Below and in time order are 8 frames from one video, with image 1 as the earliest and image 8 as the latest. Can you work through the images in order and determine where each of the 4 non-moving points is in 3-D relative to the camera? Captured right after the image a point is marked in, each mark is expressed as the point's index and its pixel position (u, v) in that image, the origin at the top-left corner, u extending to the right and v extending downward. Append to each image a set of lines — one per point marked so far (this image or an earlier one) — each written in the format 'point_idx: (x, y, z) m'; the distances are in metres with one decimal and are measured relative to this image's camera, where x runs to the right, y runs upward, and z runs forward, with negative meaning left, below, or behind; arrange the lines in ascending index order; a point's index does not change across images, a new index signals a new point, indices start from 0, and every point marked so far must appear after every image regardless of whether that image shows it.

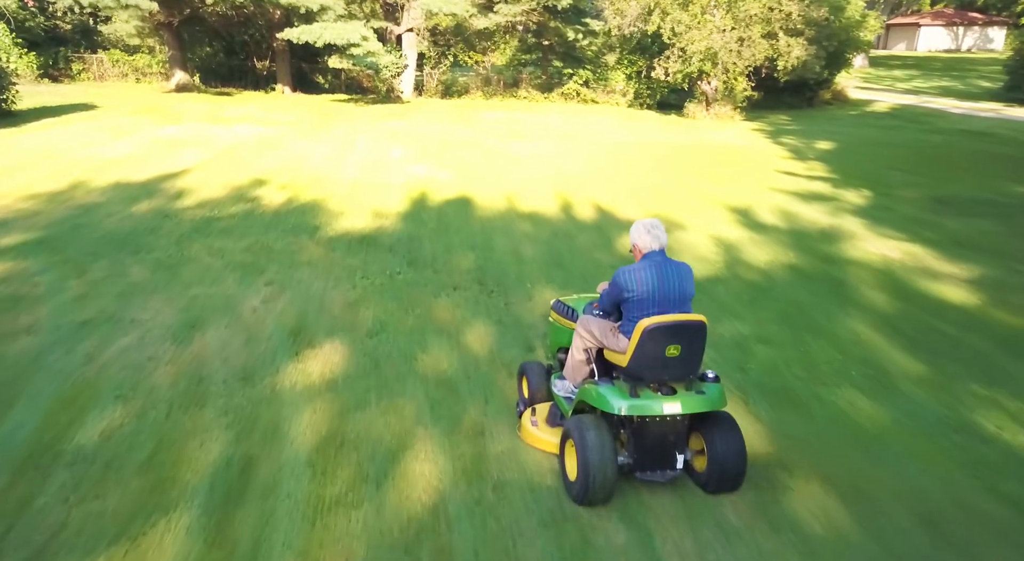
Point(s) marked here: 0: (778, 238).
0: (+3.3, +0.6, +7.2) m
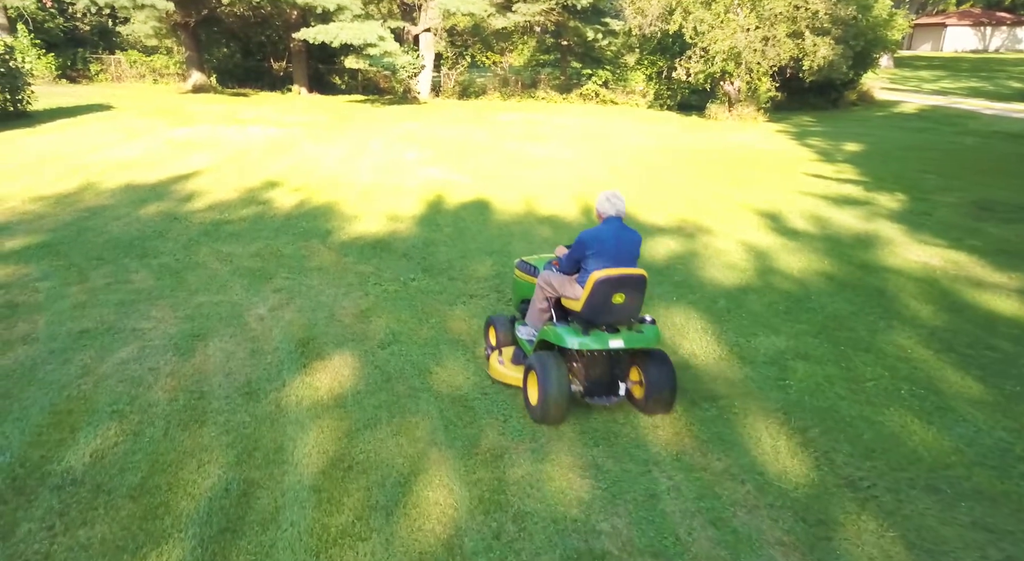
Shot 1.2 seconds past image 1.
0: (+3.6, +0.4, +6.8) m
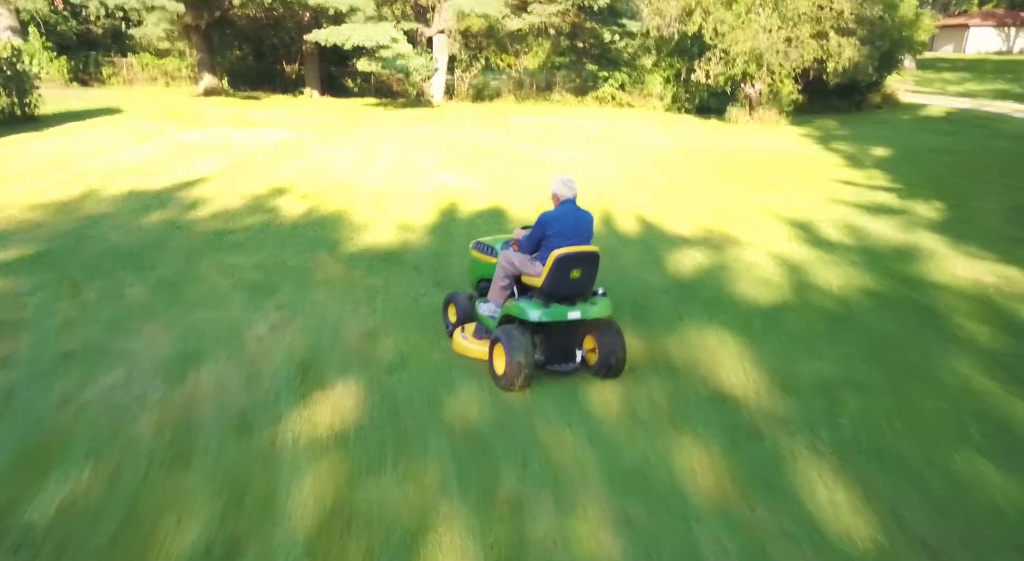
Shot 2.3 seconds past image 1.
0: (+3.8, +0.3, +6.4) m
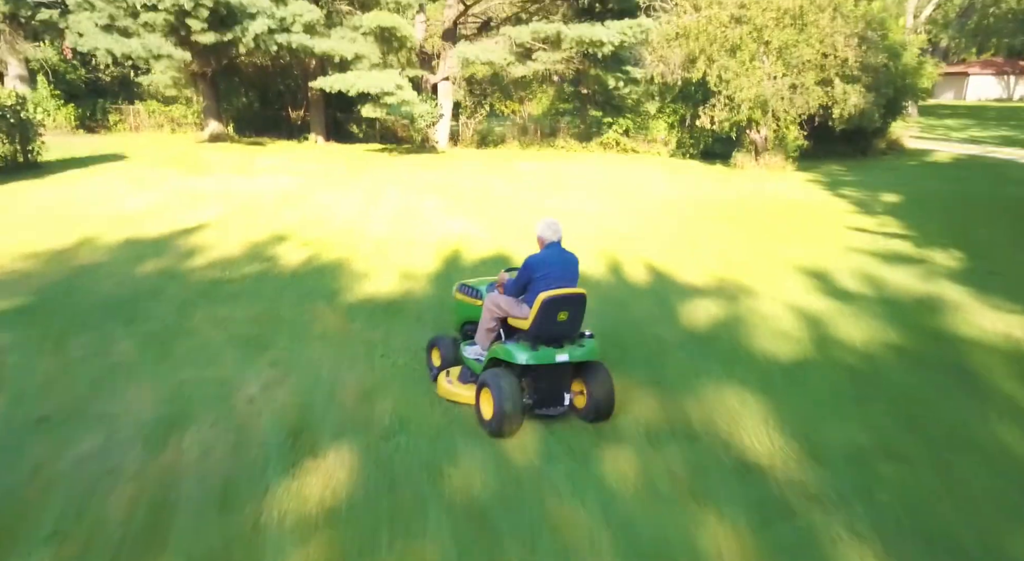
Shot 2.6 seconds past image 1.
0: (+3.8, -0.3, +6.1) m
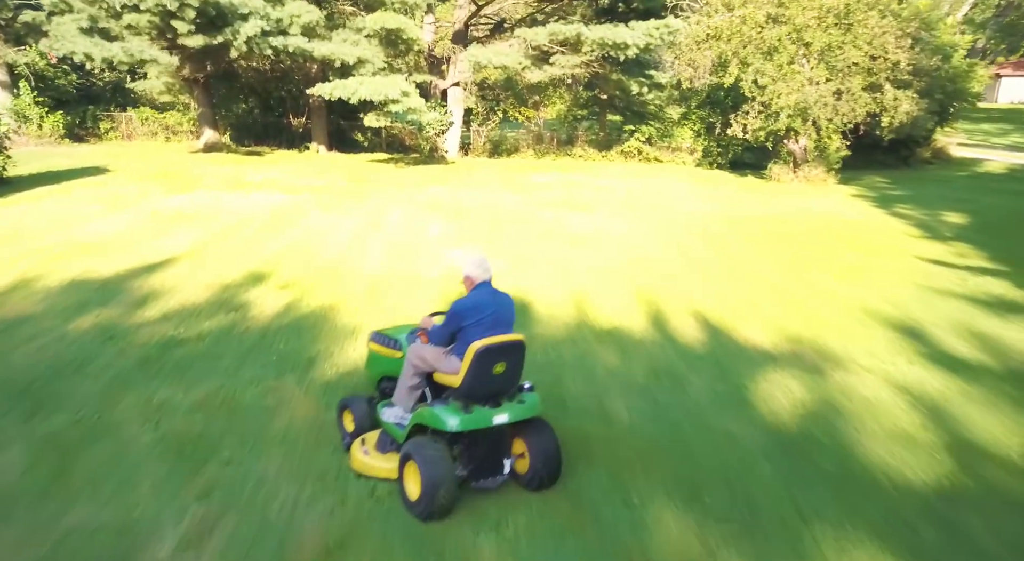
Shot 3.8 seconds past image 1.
0: (+4.0, -0.9, +4.7) m
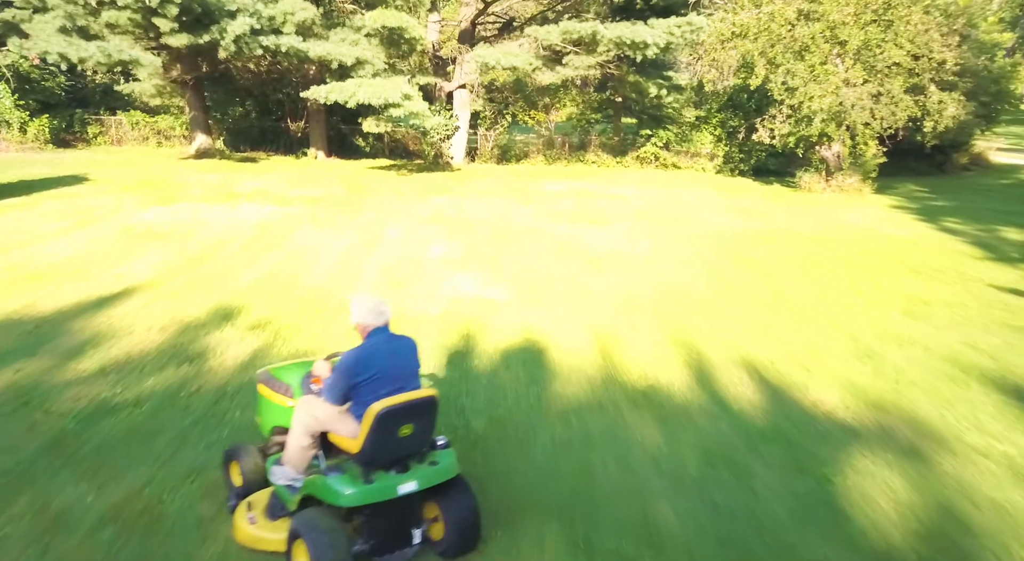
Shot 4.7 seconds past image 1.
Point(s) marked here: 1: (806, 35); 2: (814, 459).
0: (+4.1, -1.3, +3.6) m
1: (+6.7, +5.6, +13.2) m
2: (+2.0, -1.2, +3.8) m
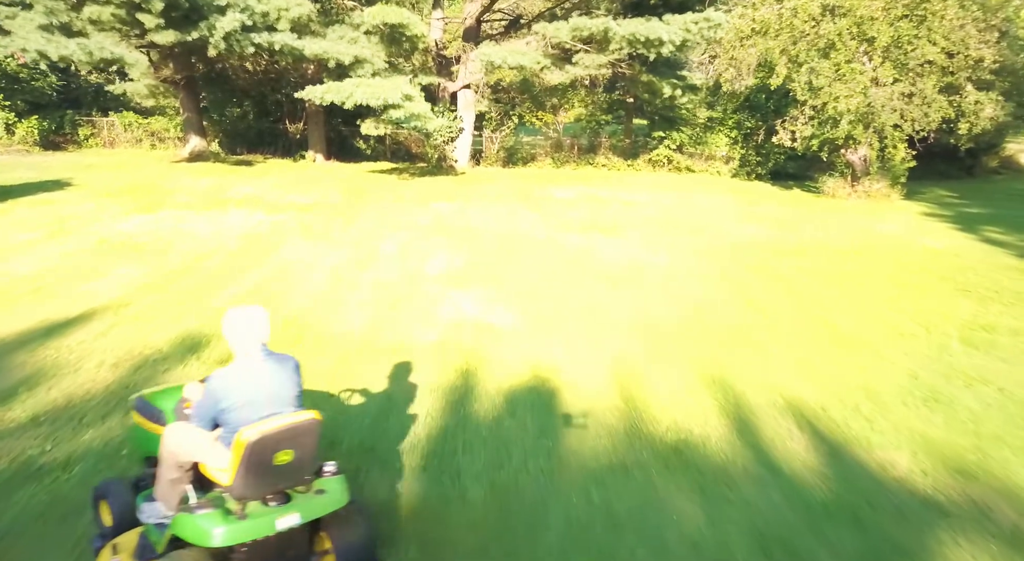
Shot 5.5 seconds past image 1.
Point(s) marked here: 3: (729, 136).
0: (+4.1, -1.5, +2.8) m
1: (+6.9, +5.4, +12.4) m
2: (+2.1, -1.4, +3.1) m
3: (+6.6, +4.4, +17.4) m
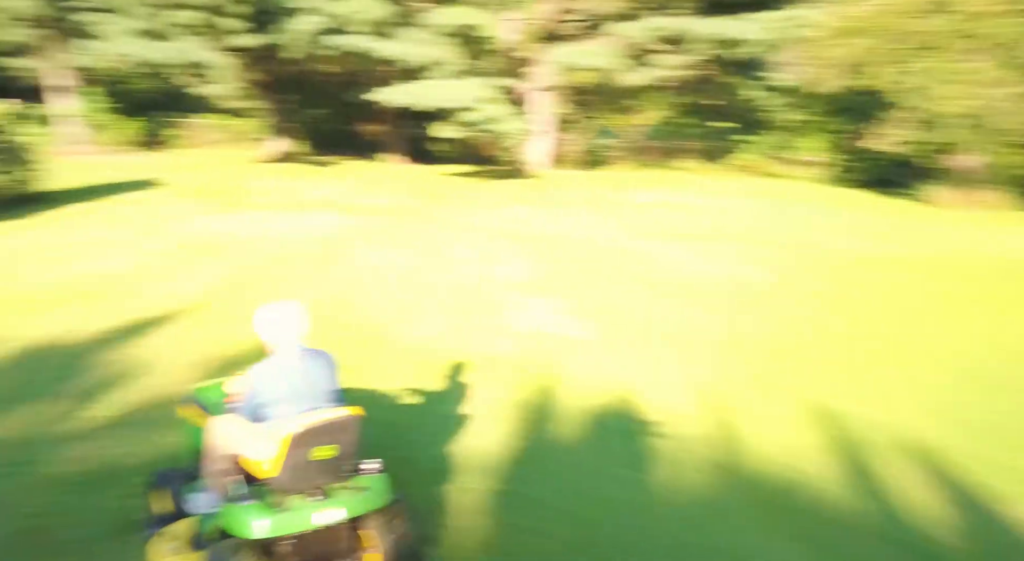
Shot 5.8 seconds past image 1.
0: (+4.5, -1.7, +2.1) m
1: (+8.4, +5.0, +11.3) m
2: (+2.5, -1.6, +2.5) m
3: (+8.5, +4.0, +16.4) m
